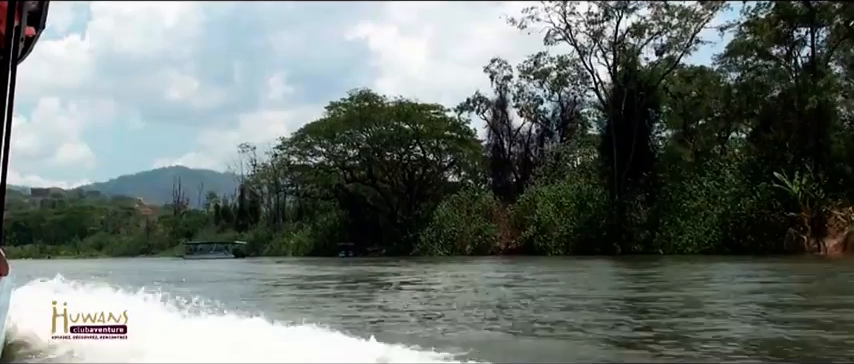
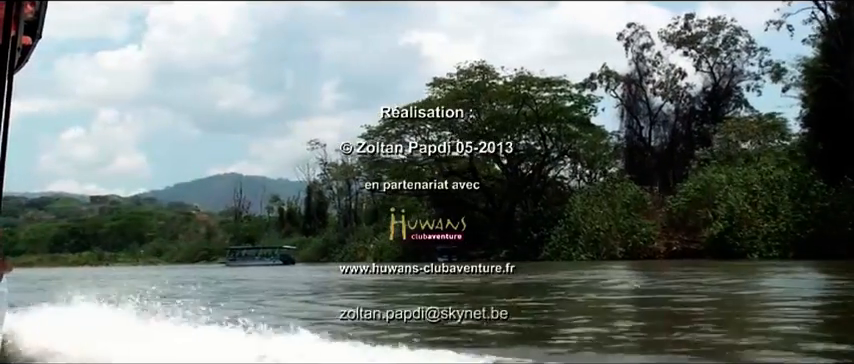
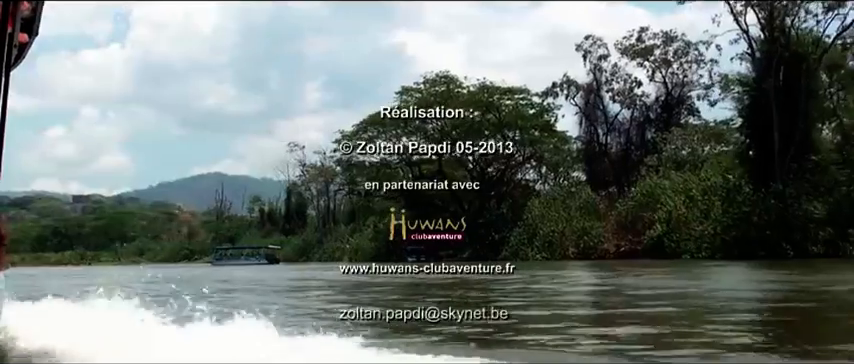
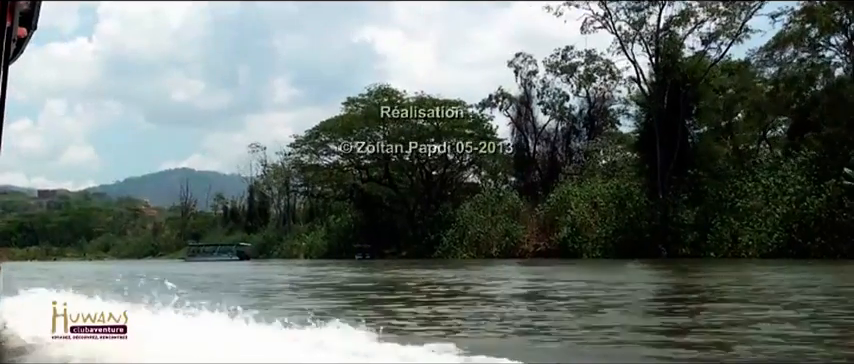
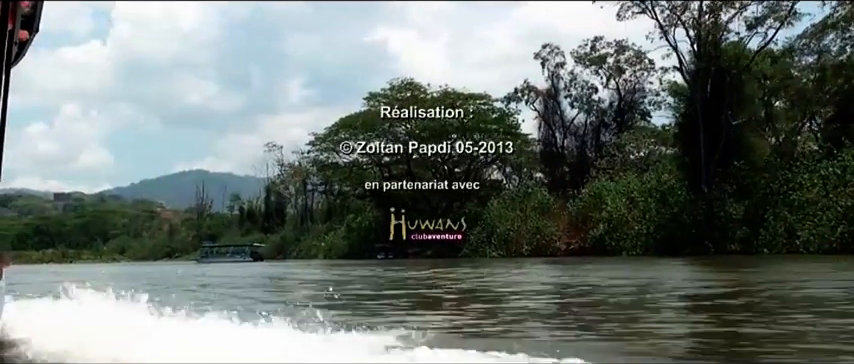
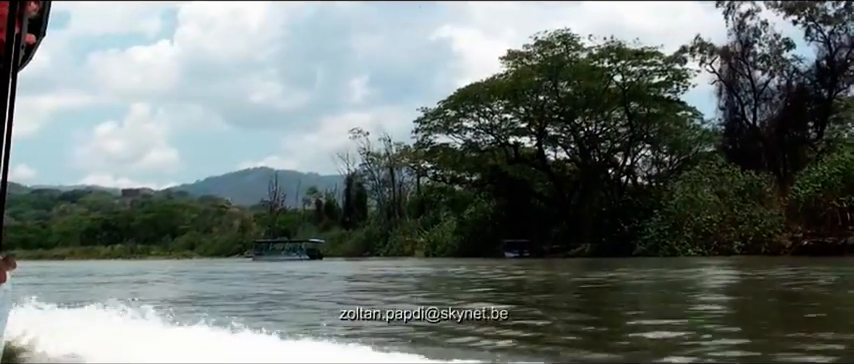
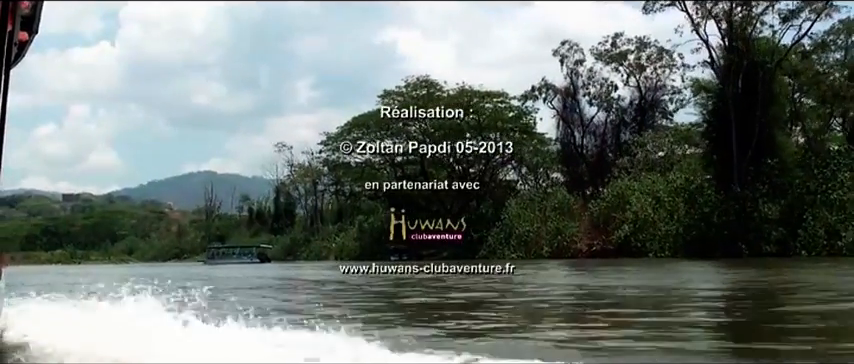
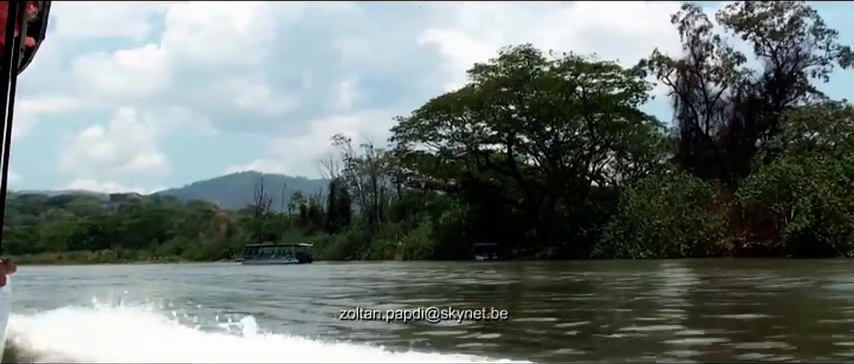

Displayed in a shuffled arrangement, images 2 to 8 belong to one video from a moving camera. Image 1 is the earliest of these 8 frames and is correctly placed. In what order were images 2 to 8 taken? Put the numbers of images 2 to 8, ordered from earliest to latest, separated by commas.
4, 5, 7, 3, 2, 8, 6
